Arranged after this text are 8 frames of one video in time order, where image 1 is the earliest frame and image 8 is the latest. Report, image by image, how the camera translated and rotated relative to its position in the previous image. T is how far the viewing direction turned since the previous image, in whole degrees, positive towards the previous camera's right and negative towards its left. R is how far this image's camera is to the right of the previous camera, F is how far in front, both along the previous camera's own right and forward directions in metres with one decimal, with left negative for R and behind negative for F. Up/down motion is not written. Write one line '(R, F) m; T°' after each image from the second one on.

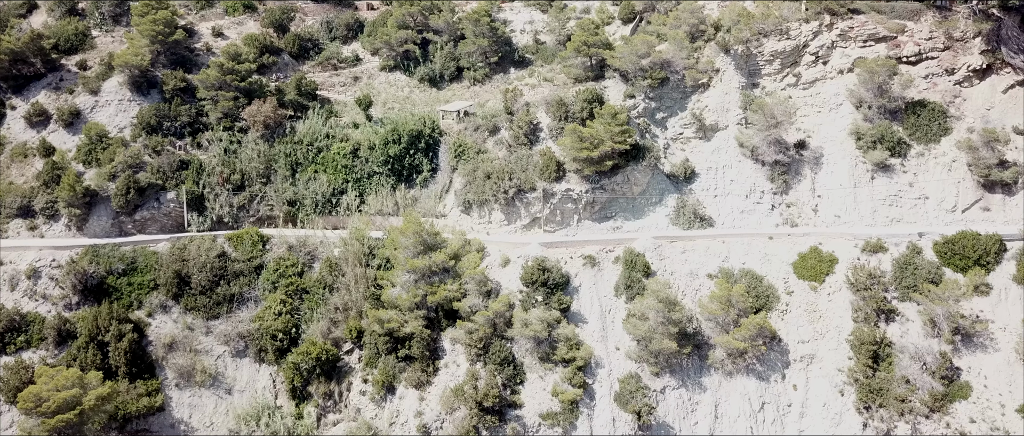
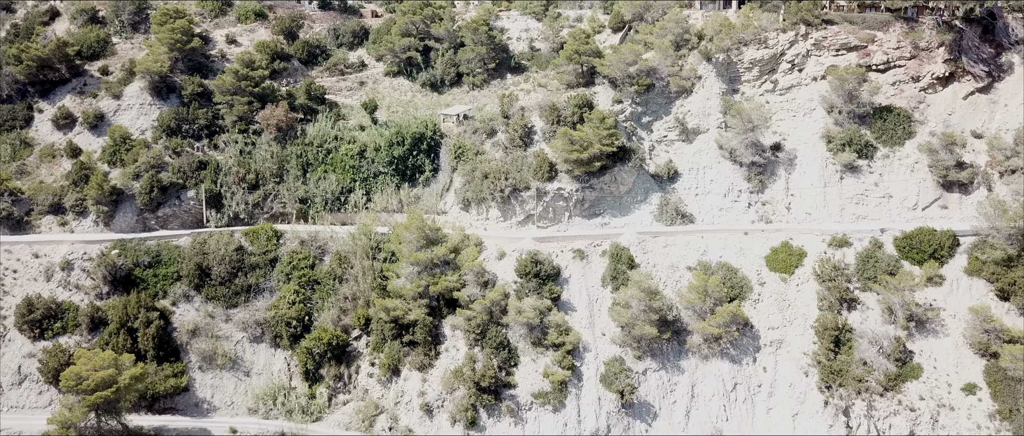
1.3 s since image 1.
(+0.1, -1.1) m; 0°
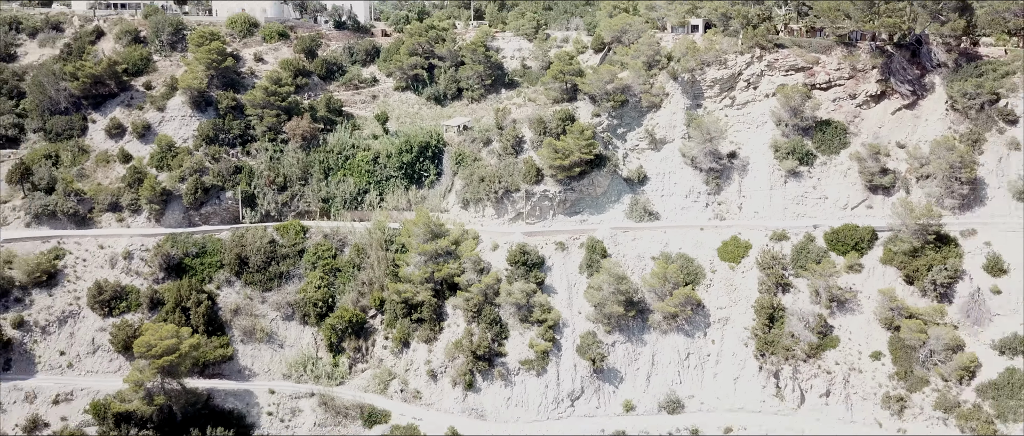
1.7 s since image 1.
(+0.2, -2.5) m; 0°
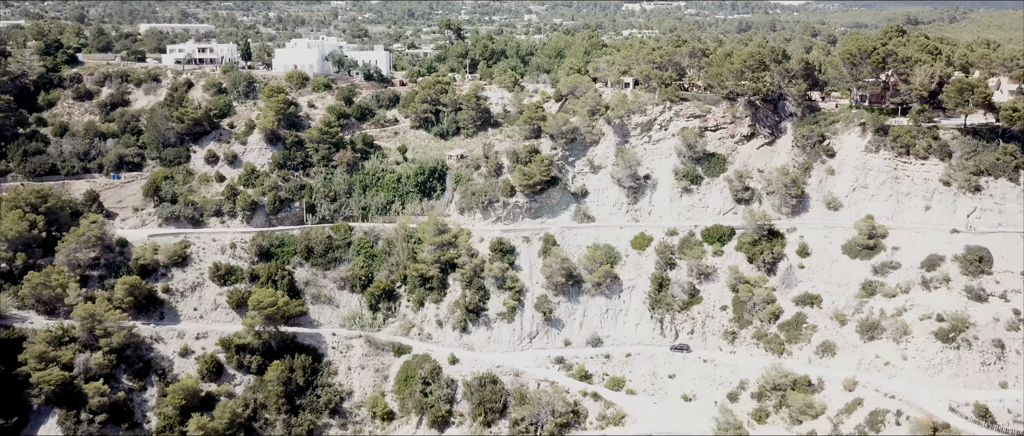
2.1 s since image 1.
(+0.5, -7.8) m; 0°
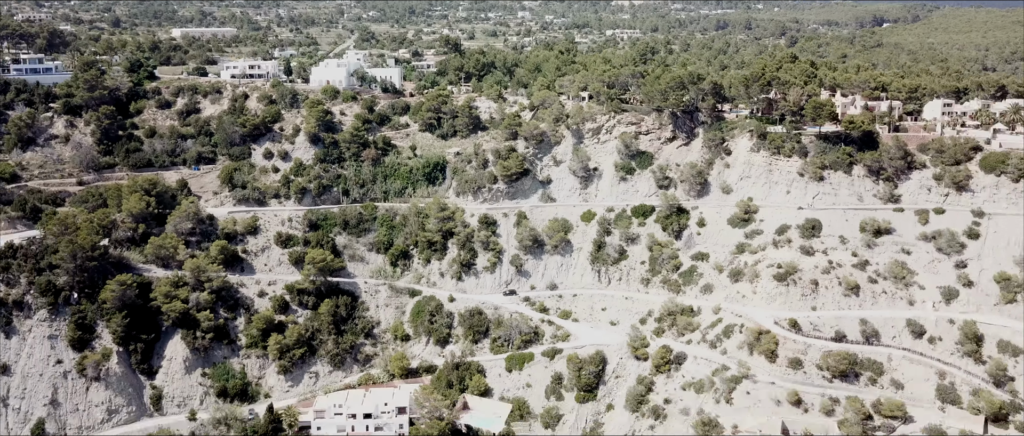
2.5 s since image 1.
(+0.6, -8.9) m; 0°
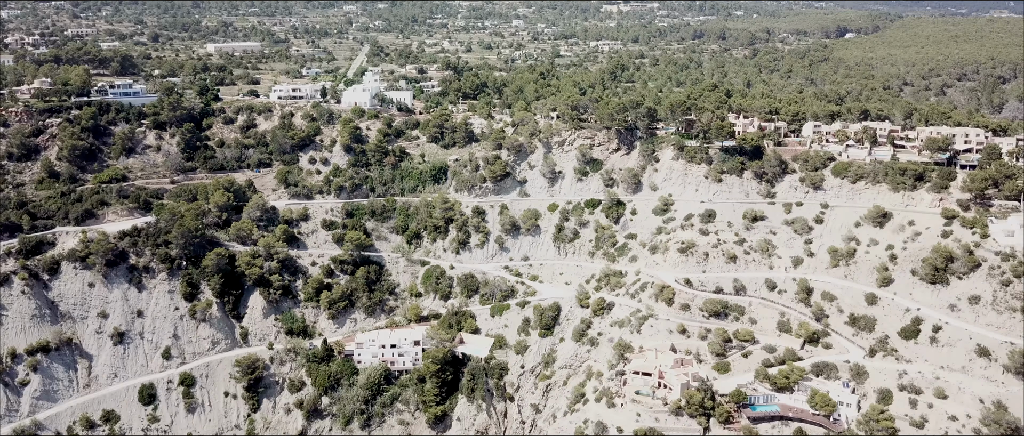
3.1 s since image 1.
(+0.7, -11.5) m; 0°
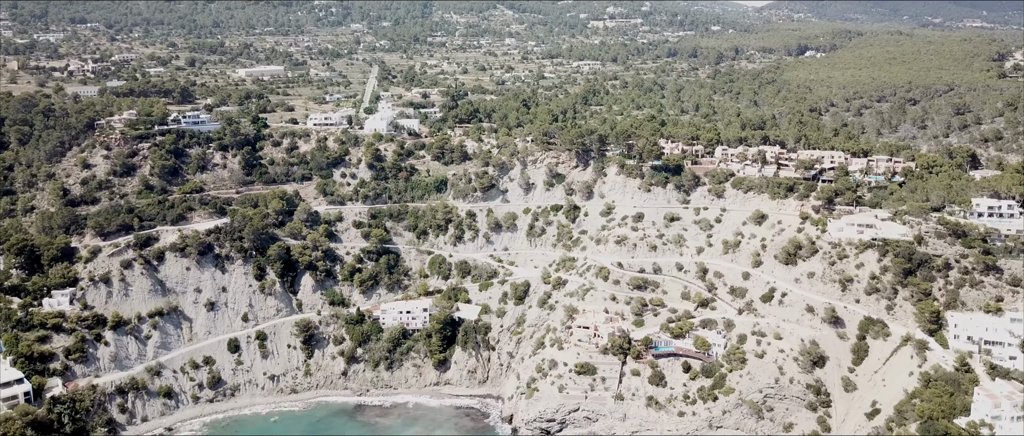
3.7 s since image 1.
(+1.0, -14.4) m; 0°
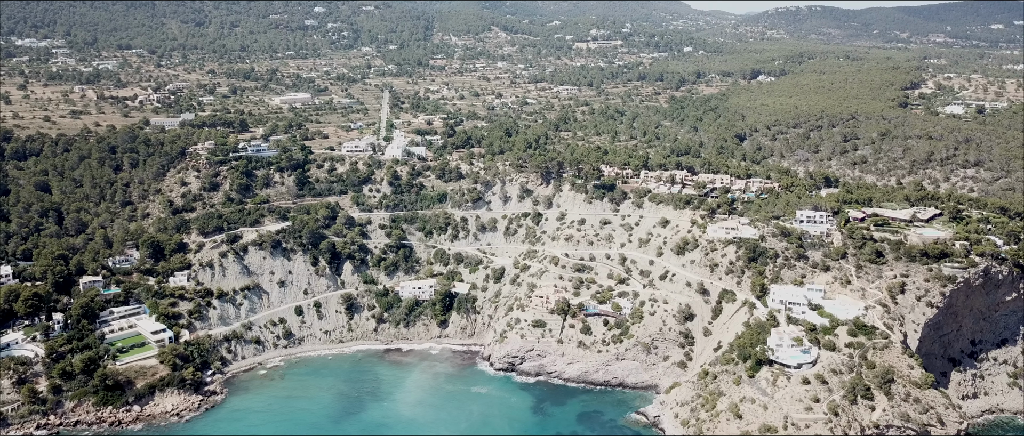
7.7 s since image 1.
(+1.6, -22.3) m; 0°
